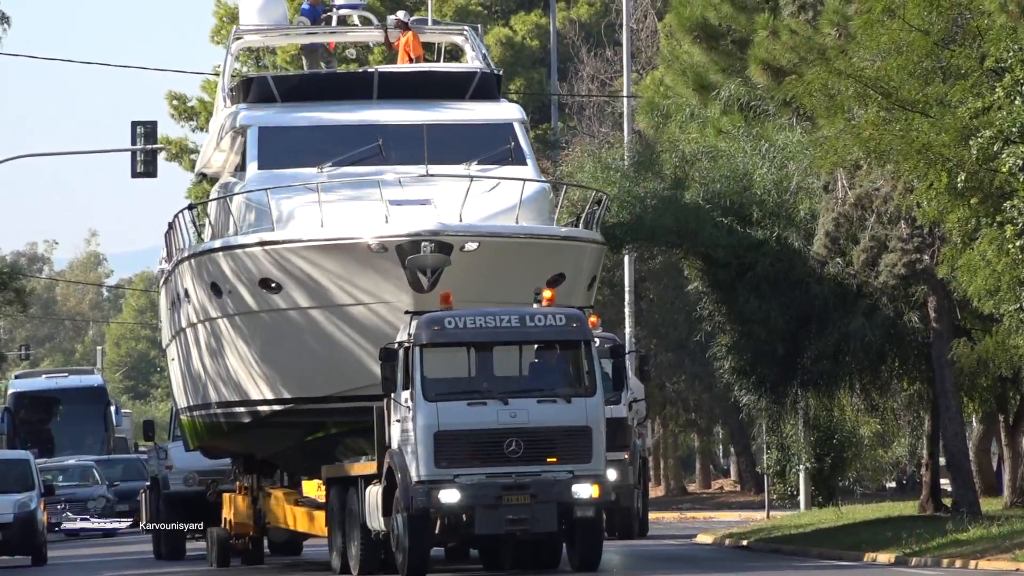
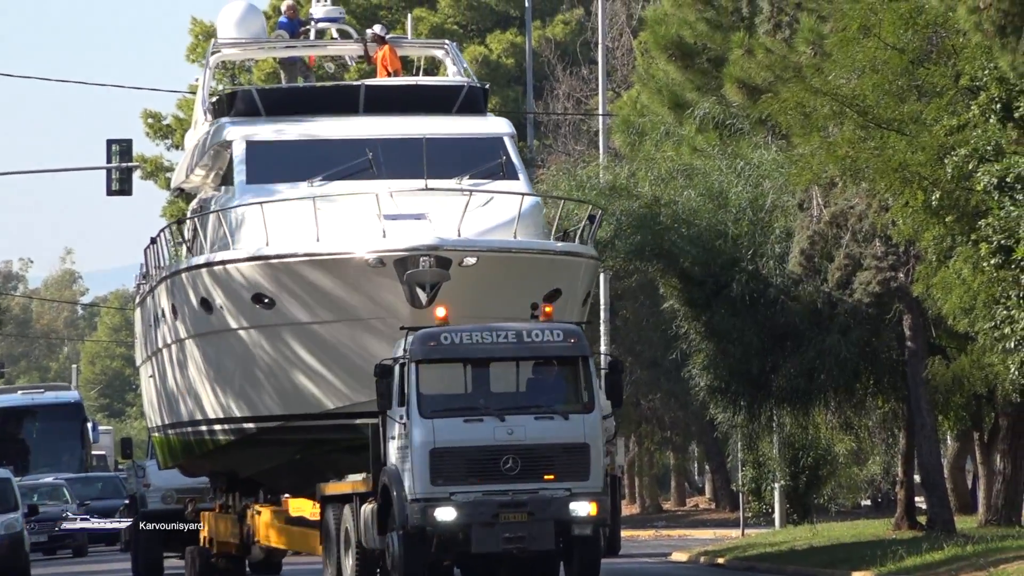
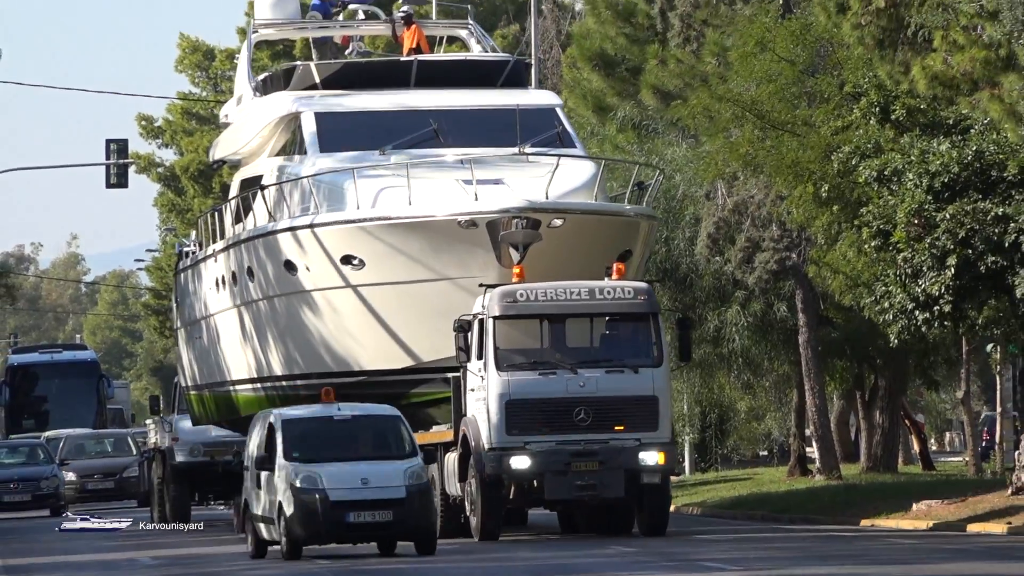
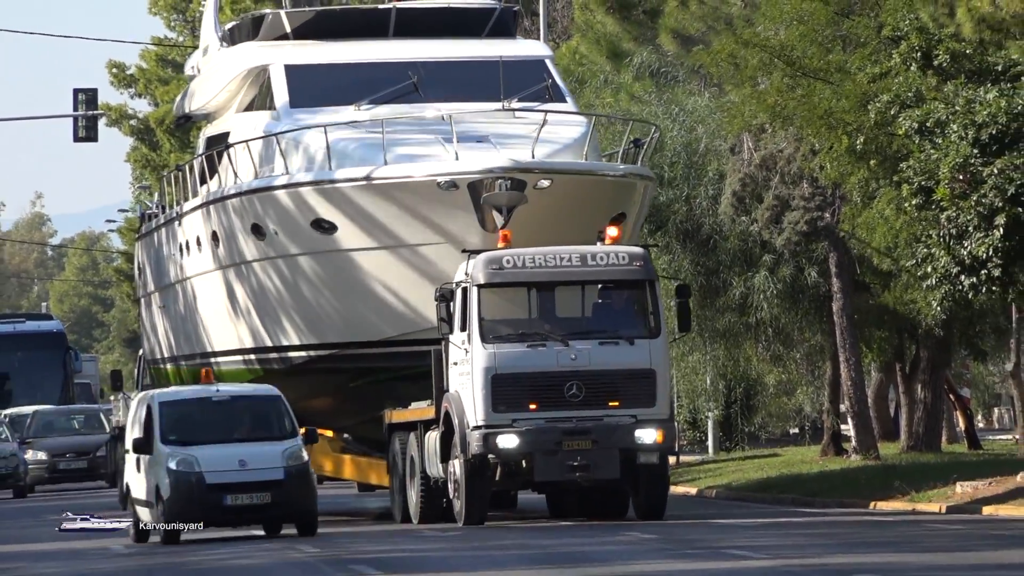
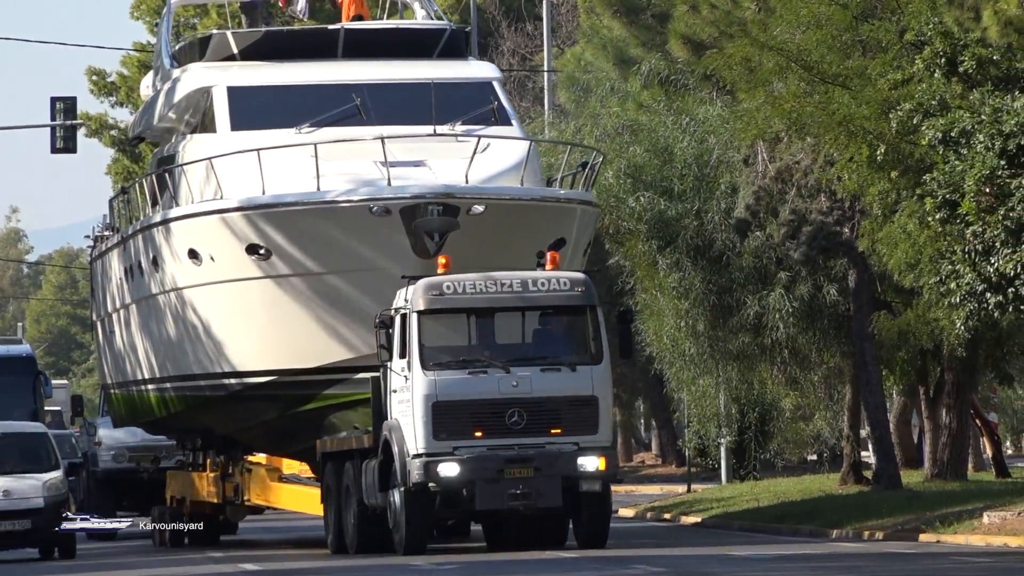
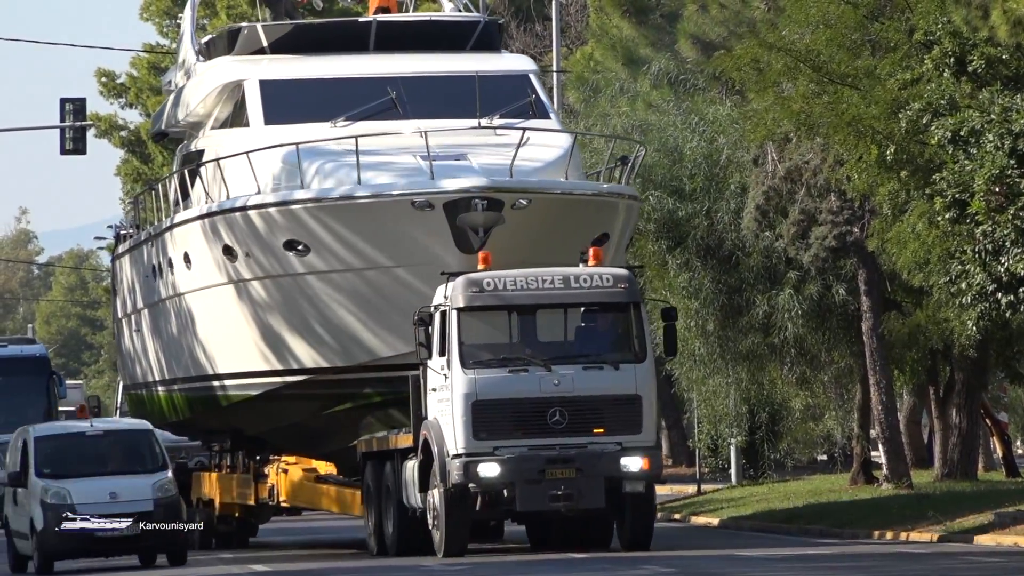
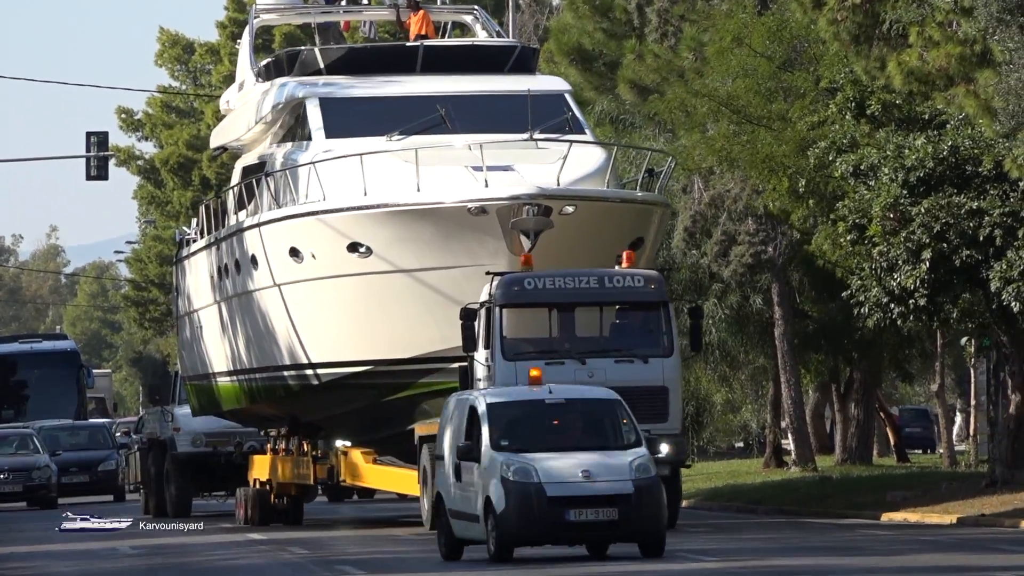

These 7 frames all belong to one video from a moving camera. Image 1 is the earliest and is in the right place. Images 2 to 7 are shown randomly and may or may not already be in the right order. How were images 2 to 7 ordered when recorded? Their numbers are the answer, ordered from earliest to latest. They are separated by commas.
2, 5, 6, 4, 3, 7
